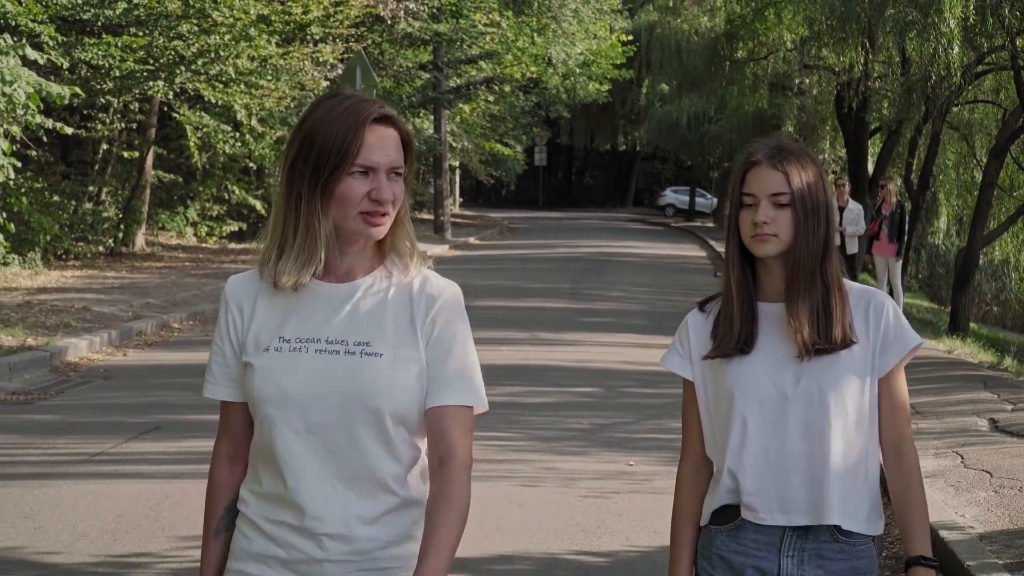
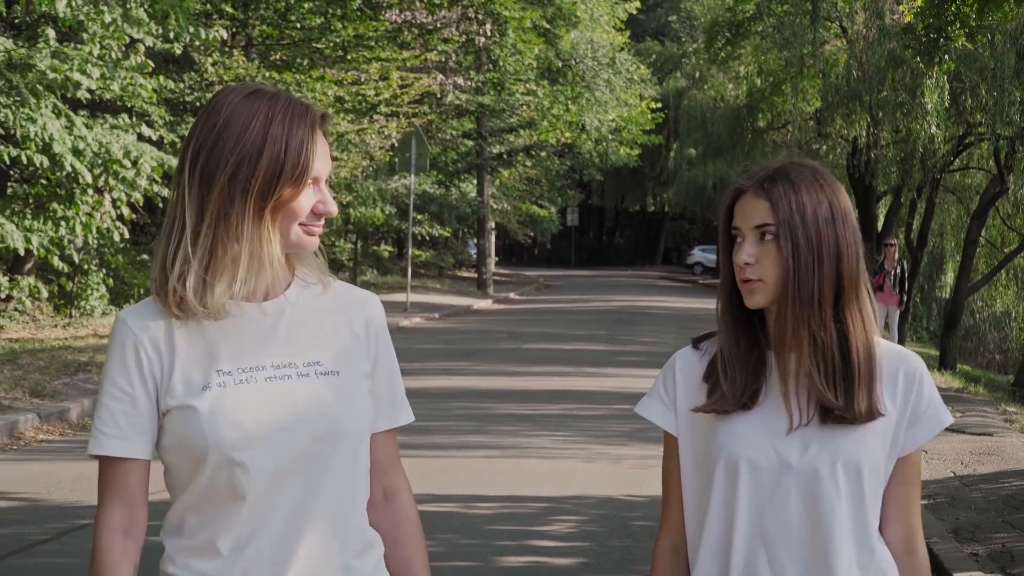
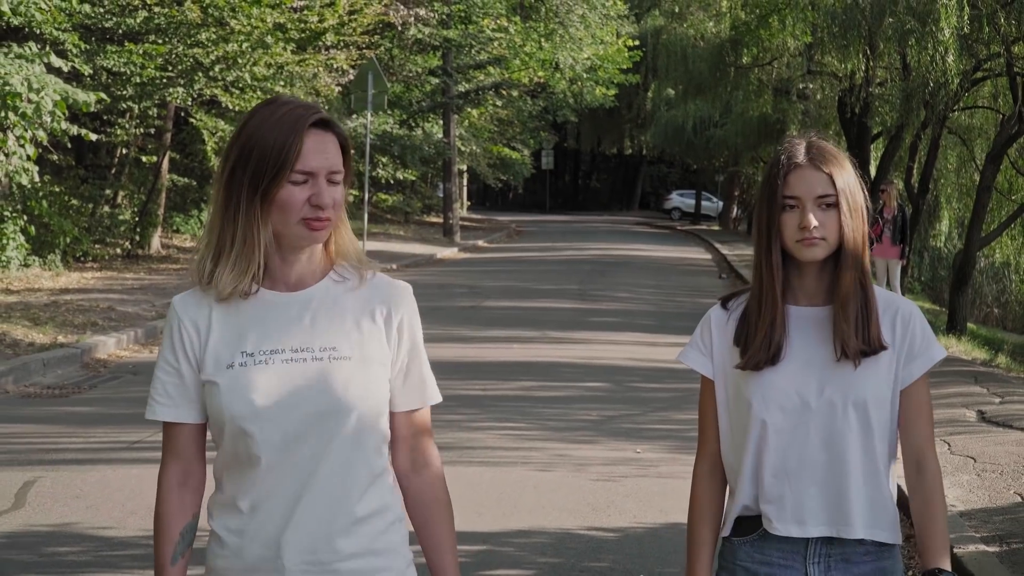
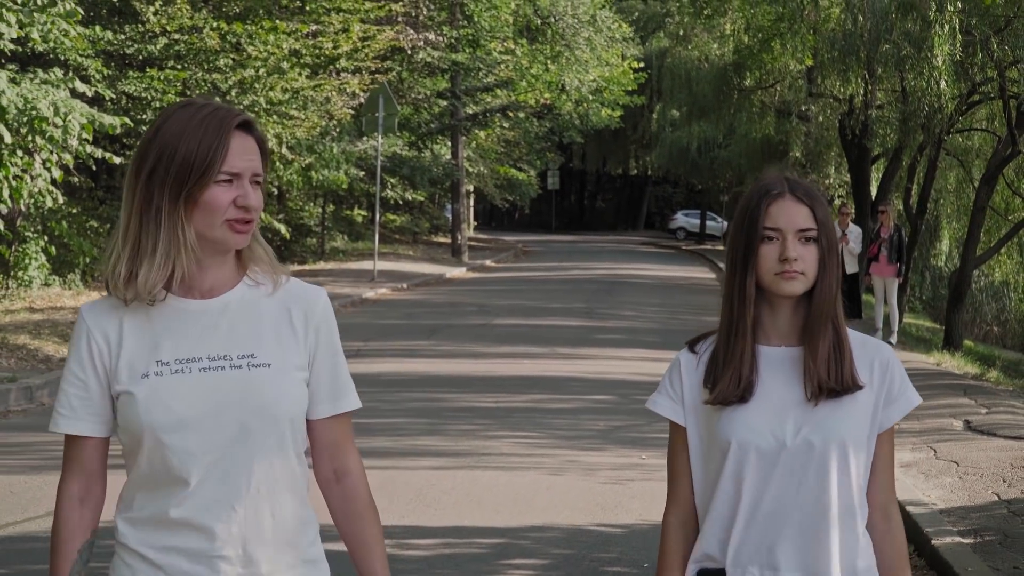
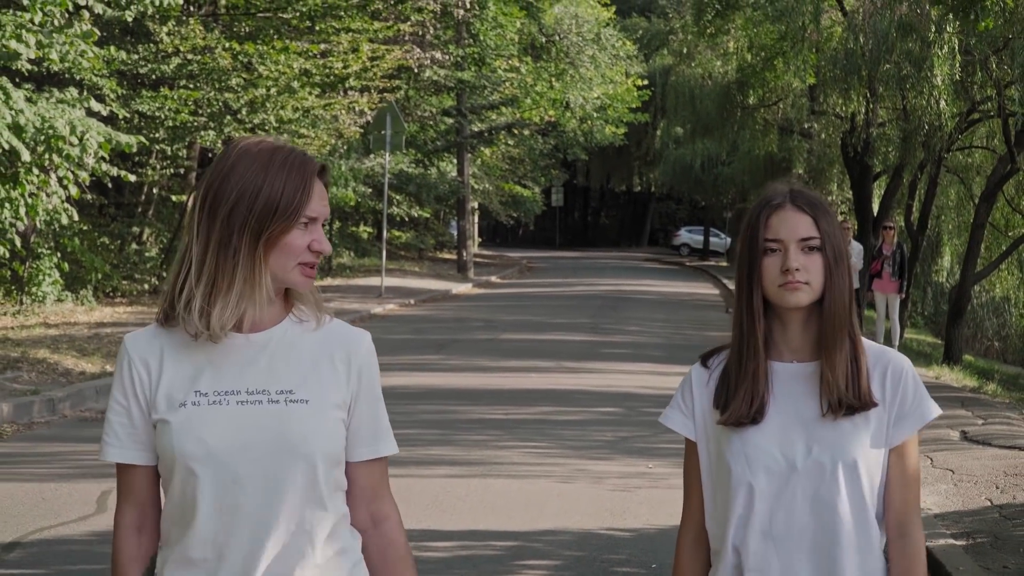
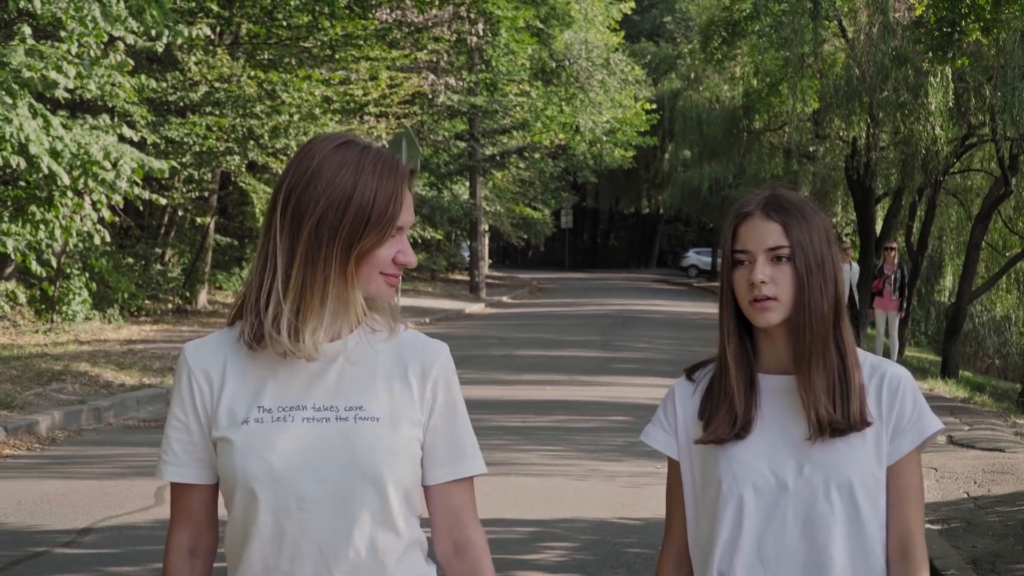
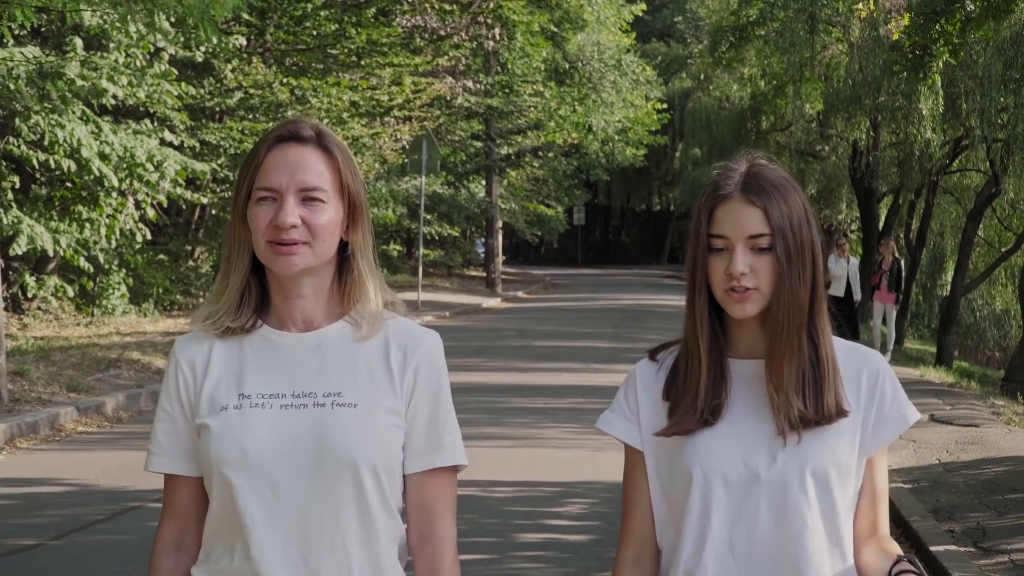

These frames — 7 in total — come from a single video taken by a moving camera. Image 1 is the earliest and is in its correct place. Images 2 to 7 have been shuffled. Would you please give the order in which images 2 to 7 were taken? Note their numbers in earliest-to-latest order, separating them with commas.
3, 4, 5, 6, 2, 7
